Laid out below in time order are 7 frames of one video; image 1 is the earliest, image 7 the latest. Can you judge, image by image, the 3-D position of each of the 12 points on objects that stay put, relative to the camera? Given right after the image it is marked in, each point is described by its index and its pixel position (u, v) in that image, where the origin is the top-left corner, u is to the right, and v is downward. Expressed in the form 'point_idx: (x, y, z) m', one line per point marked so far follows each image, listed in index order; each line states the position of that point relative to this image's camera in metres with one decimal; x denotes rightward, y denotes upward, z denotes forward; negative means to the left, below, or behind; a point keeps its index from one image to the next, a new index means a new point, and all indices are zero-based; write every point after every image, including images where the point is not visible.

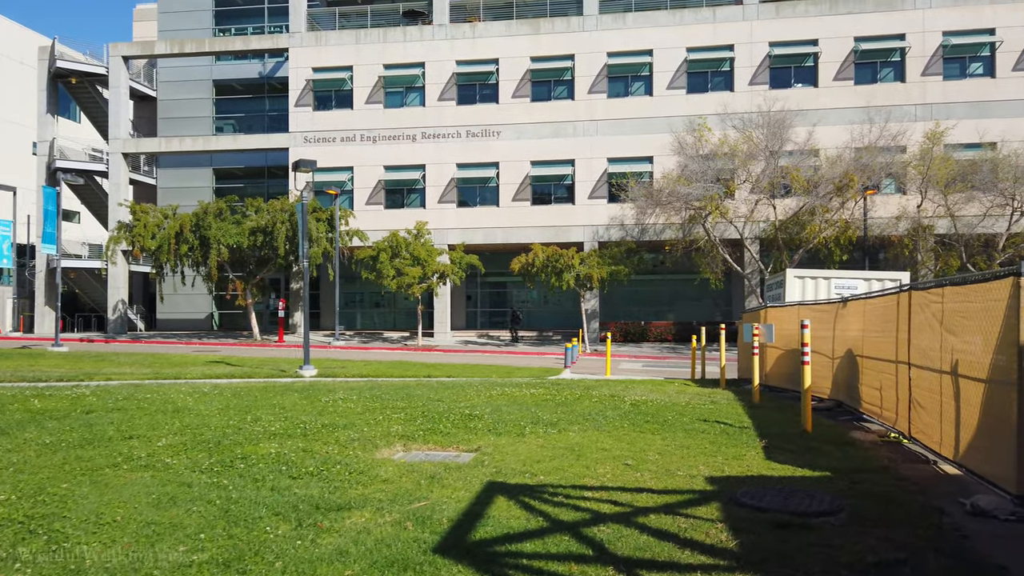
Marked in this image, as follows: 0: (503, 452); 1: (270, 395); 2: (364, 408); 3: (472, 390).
0: (-0.1, -1.7, +7.9) m
1: (-3.7, -1.7, +11.6) m
2: (-2.0, -1.7, +10.4) m
3: (-0.7, -1.8, +13.5) m
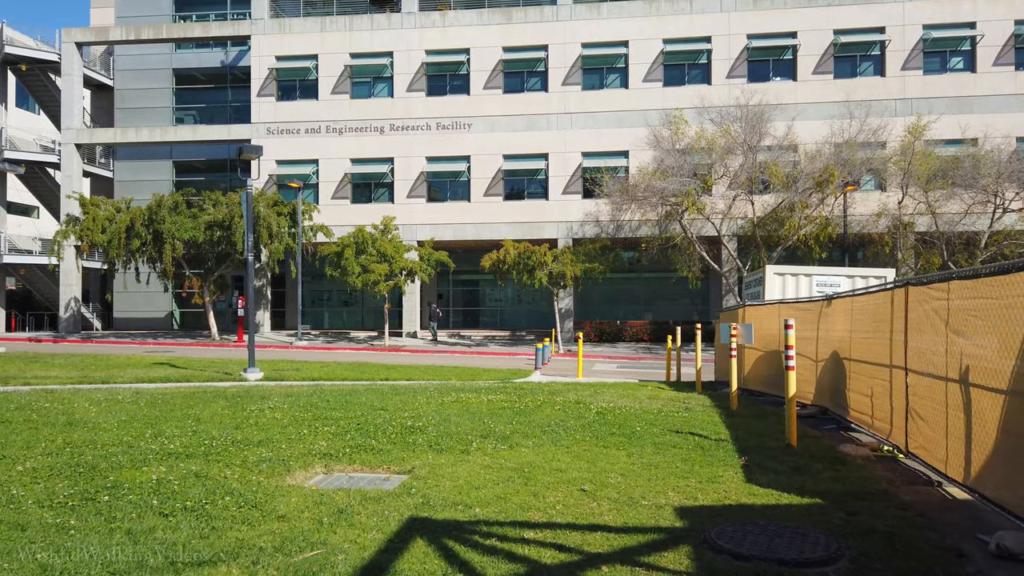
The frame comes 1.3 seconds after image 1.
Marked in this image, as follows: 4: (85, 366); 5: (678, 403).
0: (-0.6, -1.7, +6.7) m
1: (-4.4, -1.6, +10.3) m
2: (-2.7, -1.6, +9.1) m
3: (-1.4, -1.8, +12.2) m
4: (-10.6, -1.9, +18.6) m
5: (+2.8, -1.9, +12.6) m
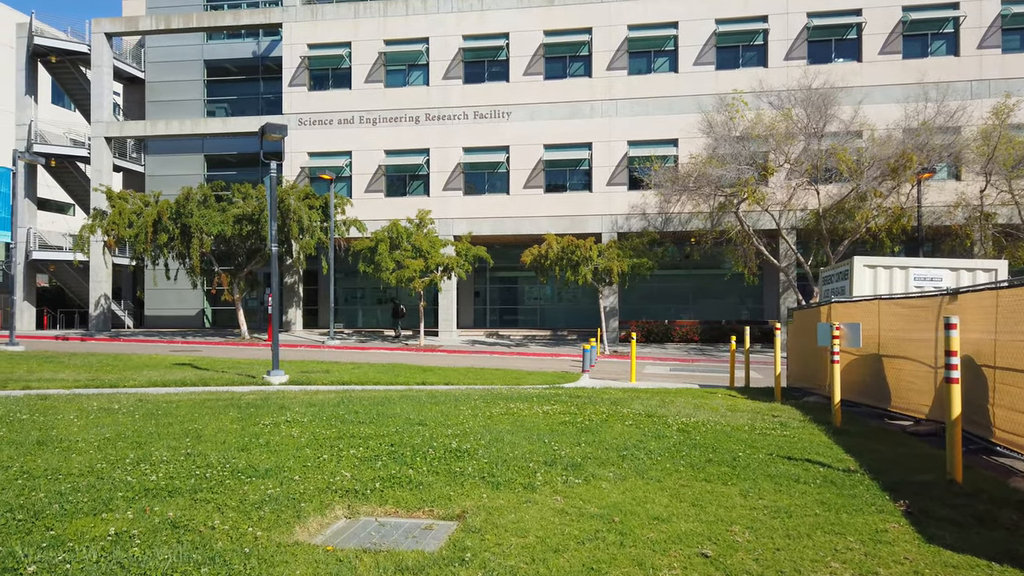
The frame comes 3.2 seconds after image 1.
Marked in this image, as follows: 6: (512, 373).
0: (-0.1, -1.6, +5.0) m
1: (-3.7, -1.5, +8.7) m
2: (-2.0, -1.5, +7.4) m
3: (-0.6, -1.6, +10.5) m
4: (-9.5, -1.8, +17.3) m
5: (+3.6, -1.8, +10.7) m
6: (0.0, -2.2, +18.9) m
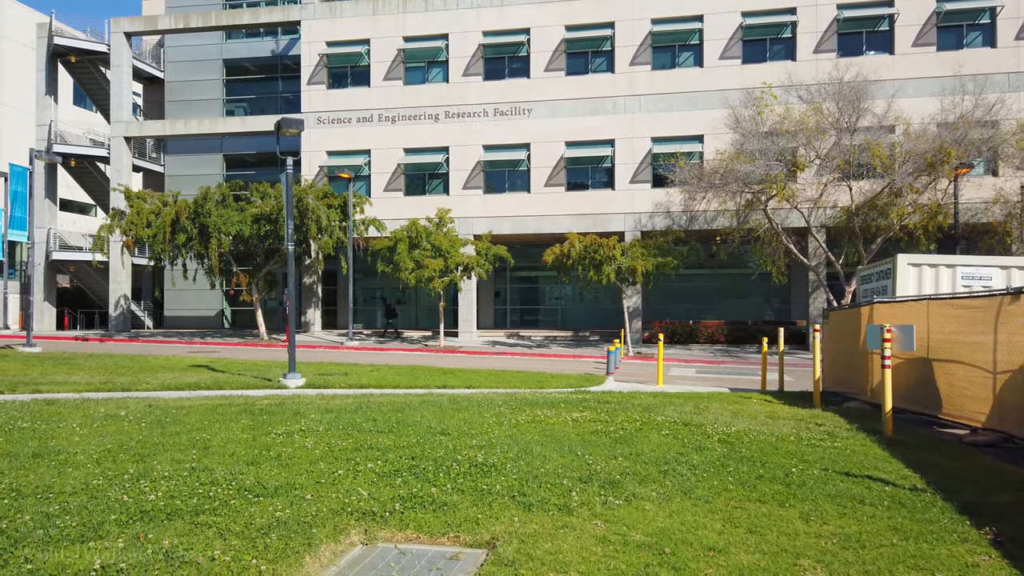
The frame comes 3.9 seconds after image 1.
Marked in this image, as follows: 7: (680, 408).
0: (+0.1, -1.6, +4.4) m
1: (-3.4, -1.5, +8.2) m
2: (-1.7, -1.5, +6.9) m
3: (-0.3, -1.6, +9.9) m
4: (-8.9, -1.8, +16.9) m
5: (+4.0, -1.8, +10.0) m
6: (+0.6, -2.2, +18.4) m
7: (+2.5, -1.8, +11.1) m
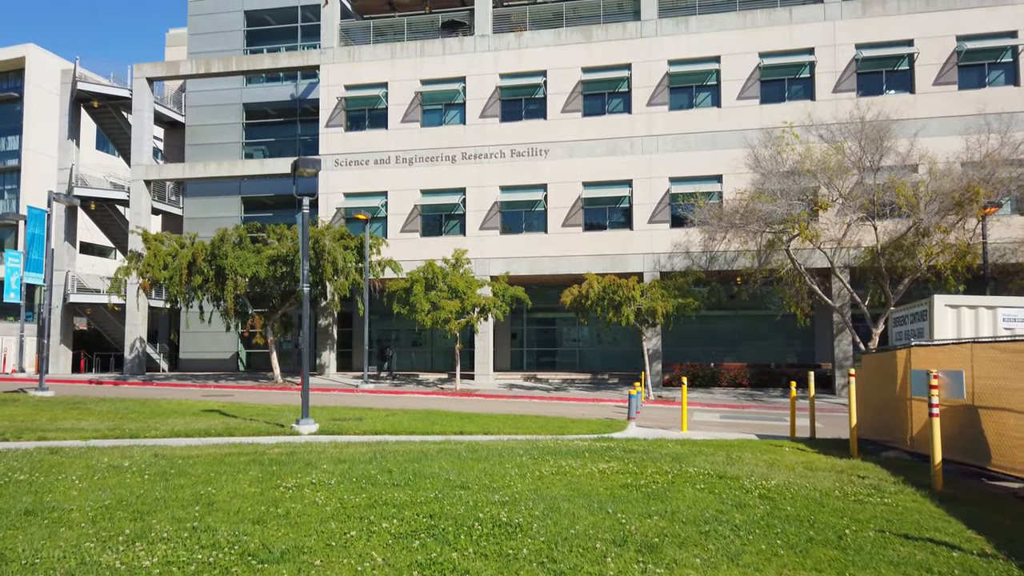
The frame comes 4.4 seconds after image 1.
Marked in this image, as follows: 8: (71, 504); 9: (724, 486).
0: (+0.3, -1.8, +3.9) m
1: (-3.1, -2.0, +7.8) m
2: (-1.5, -1.9, +6.4) m
3: (0.0, -2.2, +9.4) m
4: (-8.5, -2.8, +16.5) m
5: (+4.3, -2.4, +9.4) m
6: (+1.0, -3.2, +17.8) m
7: (+2.8, -2.4, +10.5) m
8: (-3.8, -1.8, +6.4) m
9: (+2.3, -2.1, +8.1) m
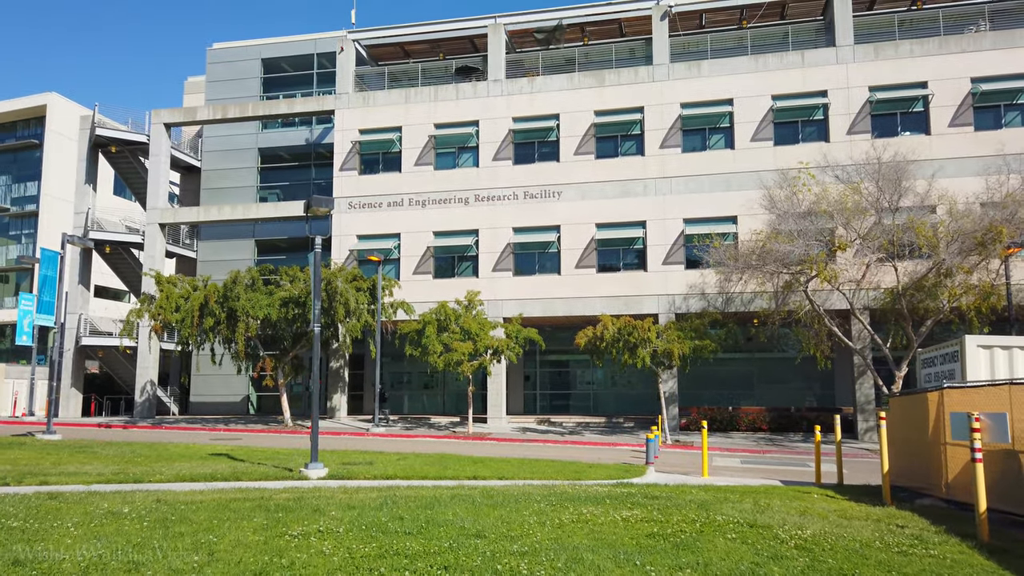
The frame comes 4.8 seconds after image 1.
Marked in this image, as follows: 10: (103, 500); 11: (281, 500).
0: (+0.4, -1.9, +3.5) m
1: (-2.9, -2.3, +7.4) m
2: (-1.3, -2.2, +6.0) m
3: (+0.2, -2.6, +9.0) m
4: (-8.2, -3.6, +16.2) m
5: (+4.5, -2.8, +8.9) m
6: (+1.4, -4.1, +17.2) m
7: (+3.0, -2.9, +10.0) m
8: (-3.6, -2.1, +6.0) m
9: (+2.5, -2.5, +7.6) m
10: (-4.9, -2.5, +9.0) m
11: (-2.9, -2.6, +9.4) m
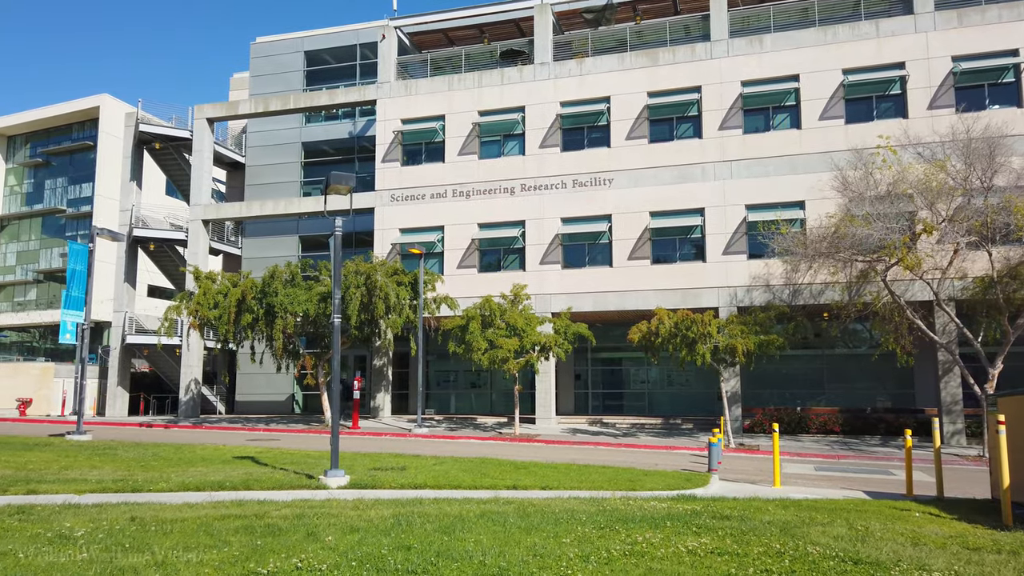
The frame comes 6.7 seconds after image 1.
0: (+0.4, -1.7, +1.8) m
1: (-2.7, -2.1, +5.9) m
2: (-1.2, -1.9, +4.5) m
3: (+0.6, -2.4, +7.3) m
4: (-7.3, -3.5, +15.1) m
5: (+4.9, -2.5, +6.9) m
6: (+2.3, -3.8, +15.5) m
7: (+3.5, -2.6, +8.1) m
8: (-3.4, -1.9, +4.6) m
9: (+2.7, -2.2, +5.8) m
10: (-4.5, -2.3, +7.7) m
11: (-2.5, -2.4, +7.9) m
